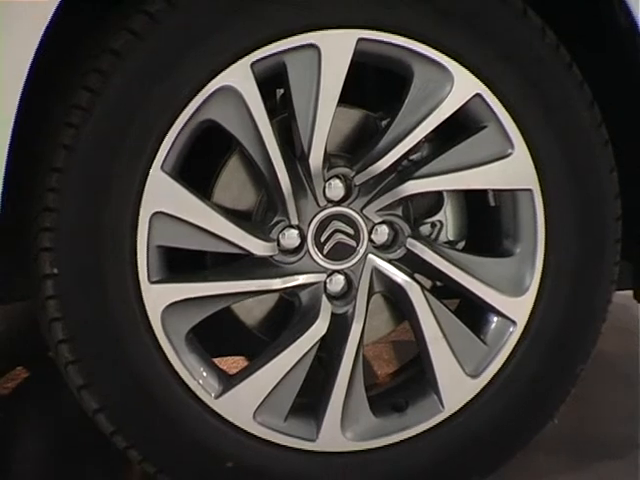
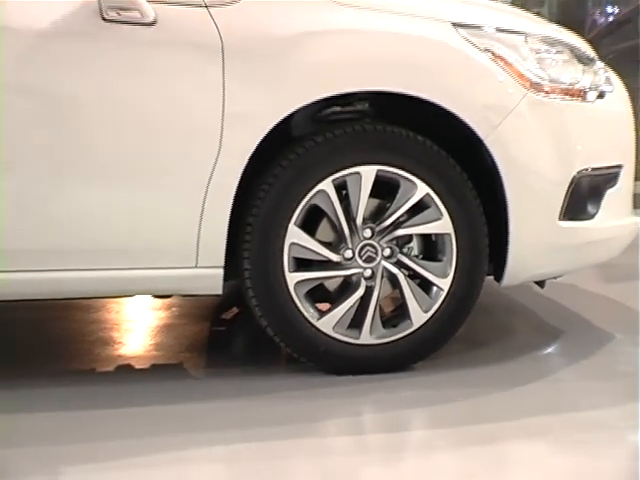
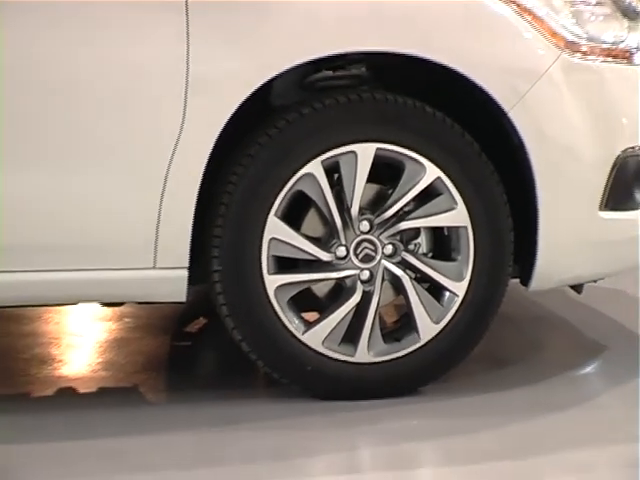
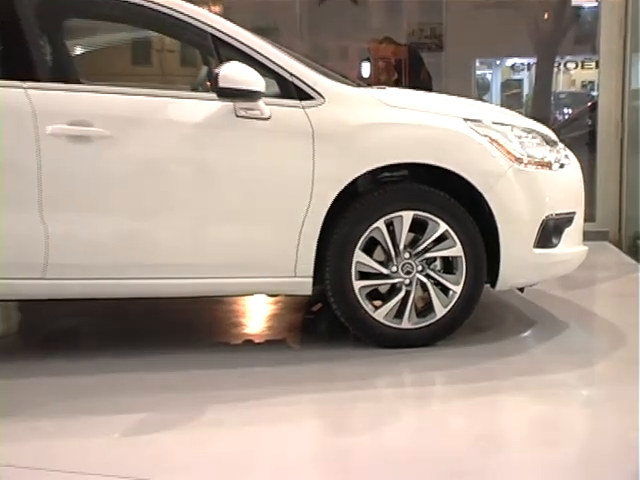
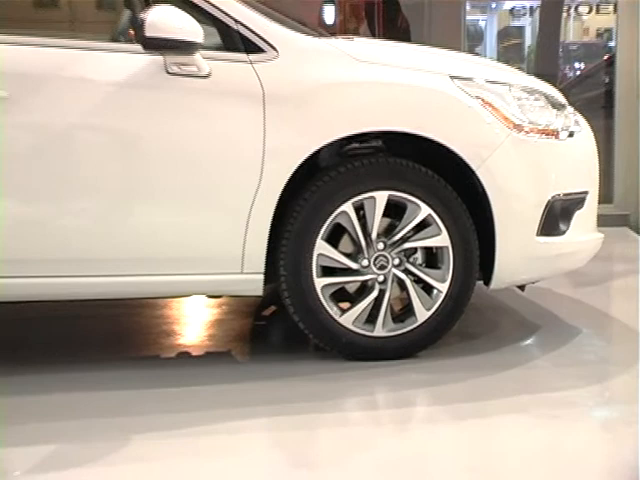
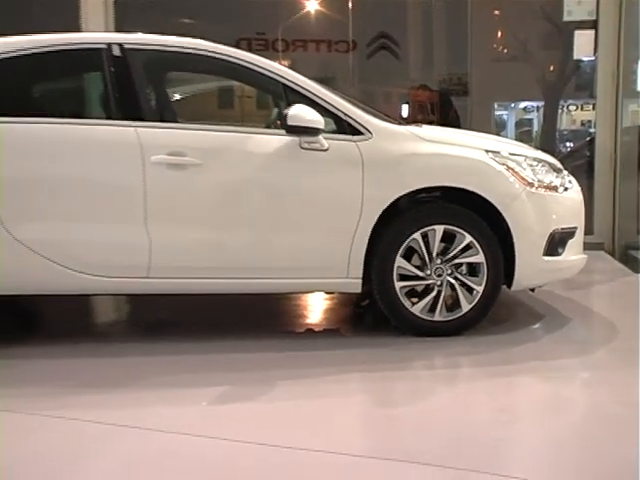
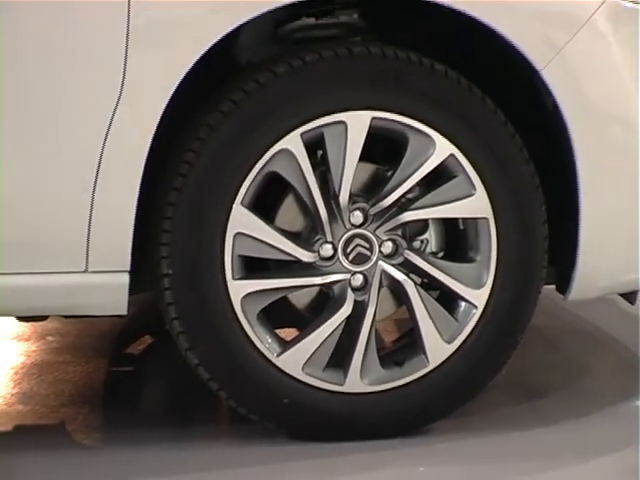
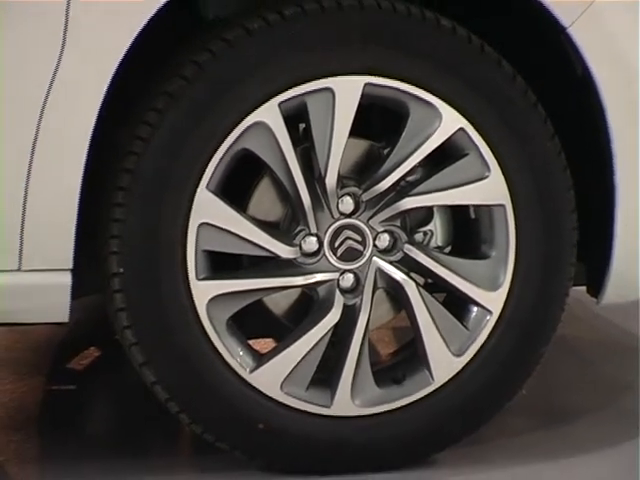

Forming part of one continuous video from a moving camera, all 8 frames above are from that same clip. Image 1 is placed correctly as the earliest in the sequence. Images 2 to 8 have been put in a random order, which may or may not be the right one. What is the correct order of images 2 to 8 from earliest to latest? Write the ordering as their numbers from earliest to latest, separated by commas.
8, 7, 3, 2, 5, 4, 6
